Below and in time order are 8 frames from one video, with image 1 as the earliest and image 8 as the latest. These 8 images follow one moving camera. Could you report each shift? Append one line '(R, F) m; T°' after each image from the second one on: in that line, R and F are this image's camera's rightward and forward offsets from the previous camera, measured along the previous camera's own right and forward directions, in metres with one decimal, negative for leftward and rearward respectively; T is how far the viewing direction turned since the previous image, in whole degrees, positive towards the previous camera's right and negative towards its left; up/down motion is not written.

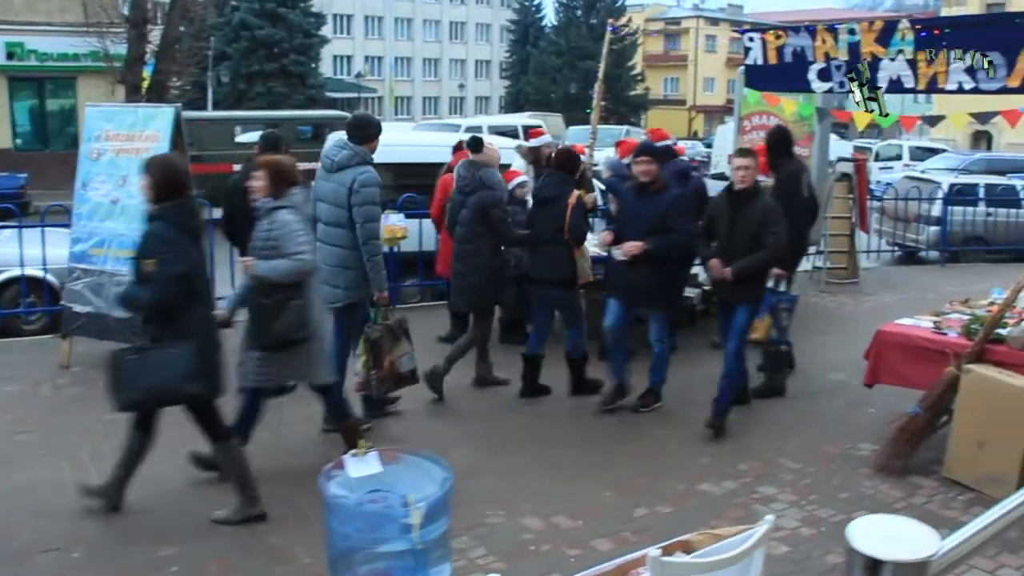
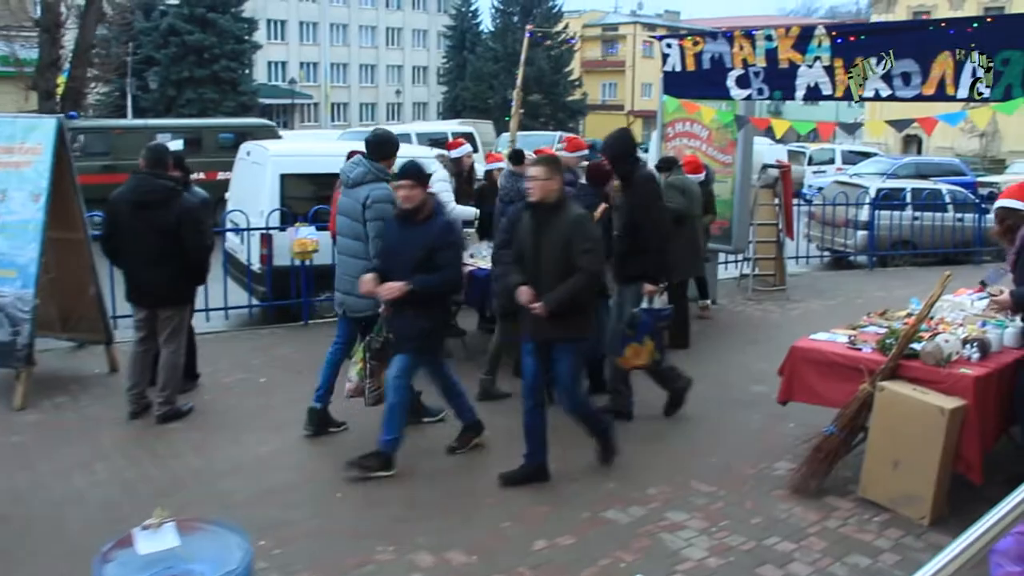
(+0.2, +0.3) m; +3°
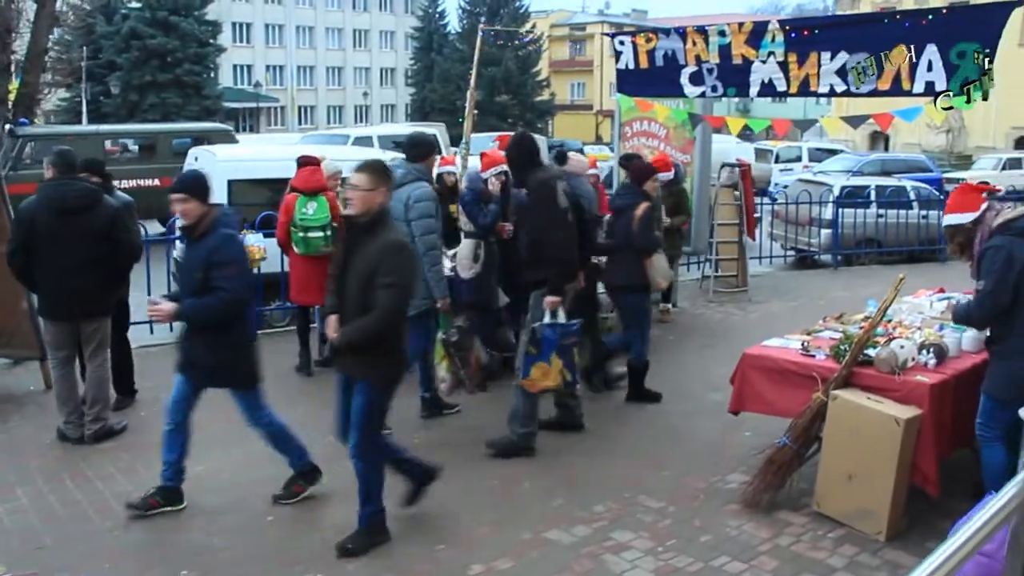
(+0.2, +0.2) m; +1°
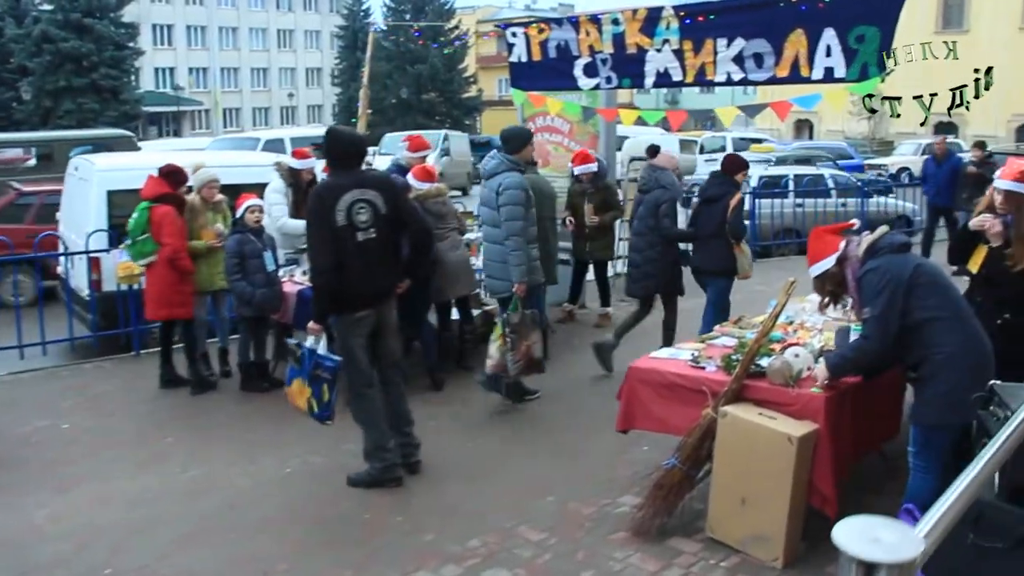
(+0.3, +0.5) m; +3°
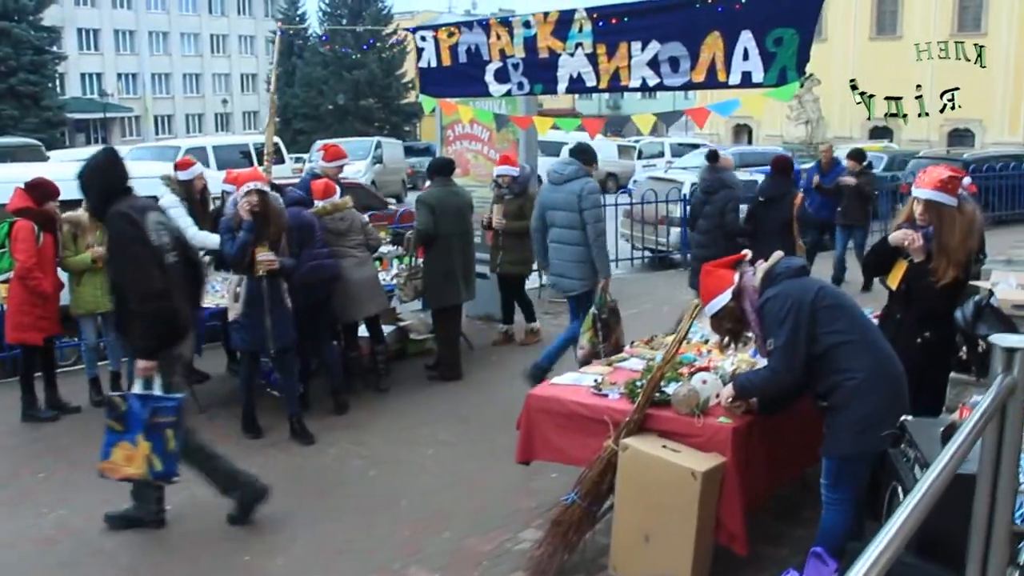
(+0.2, +0.4) m; +3°
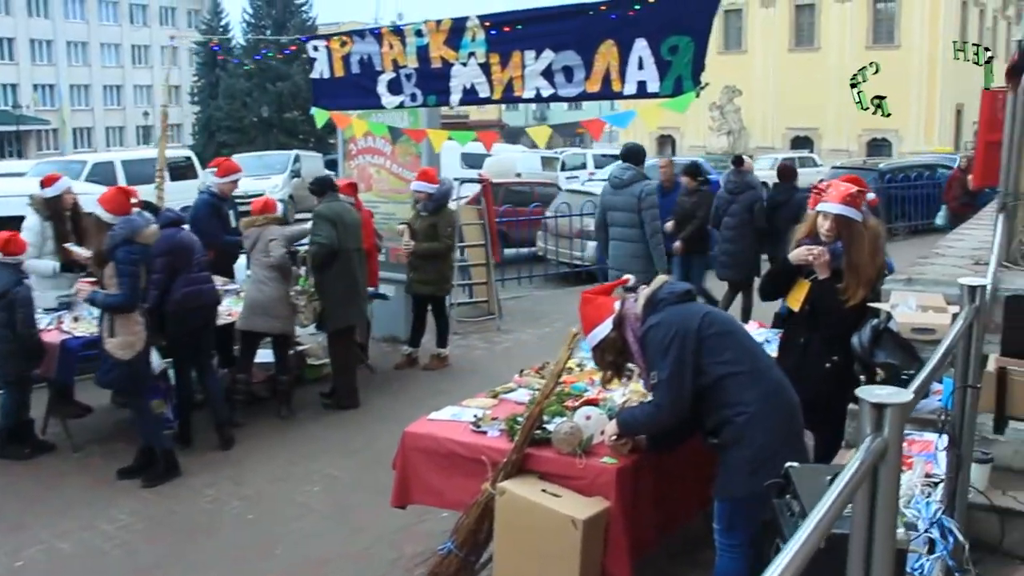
(+0.2, +0.3) m; +3°
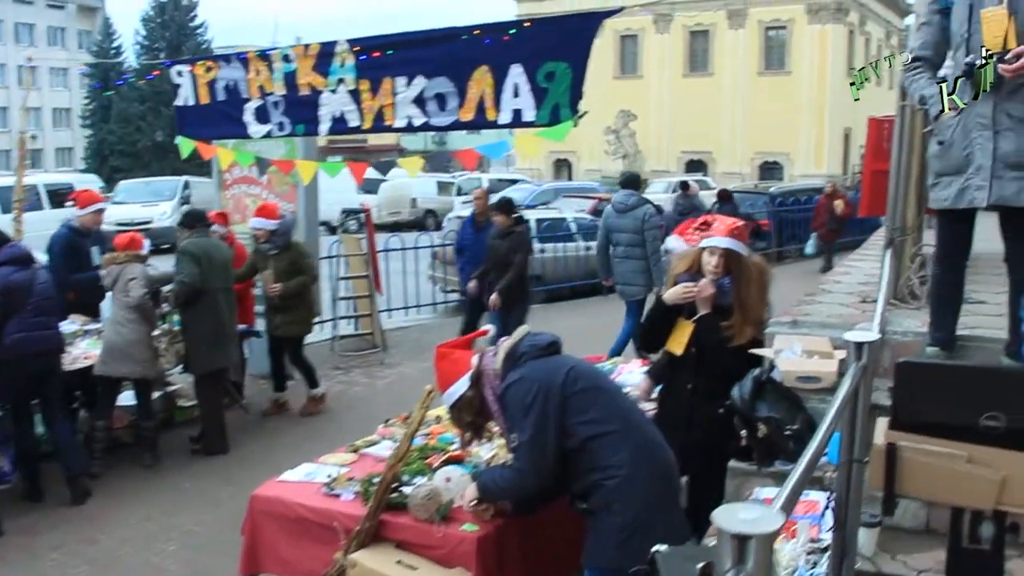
(+0.2, +0.3) m; +5°
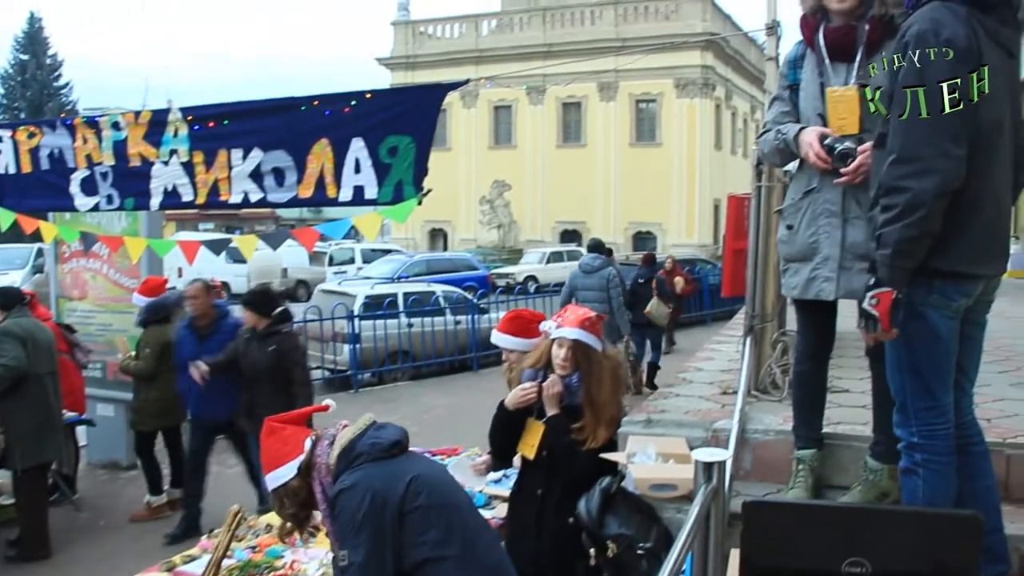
(+0.2, +0.3) m; +6°
